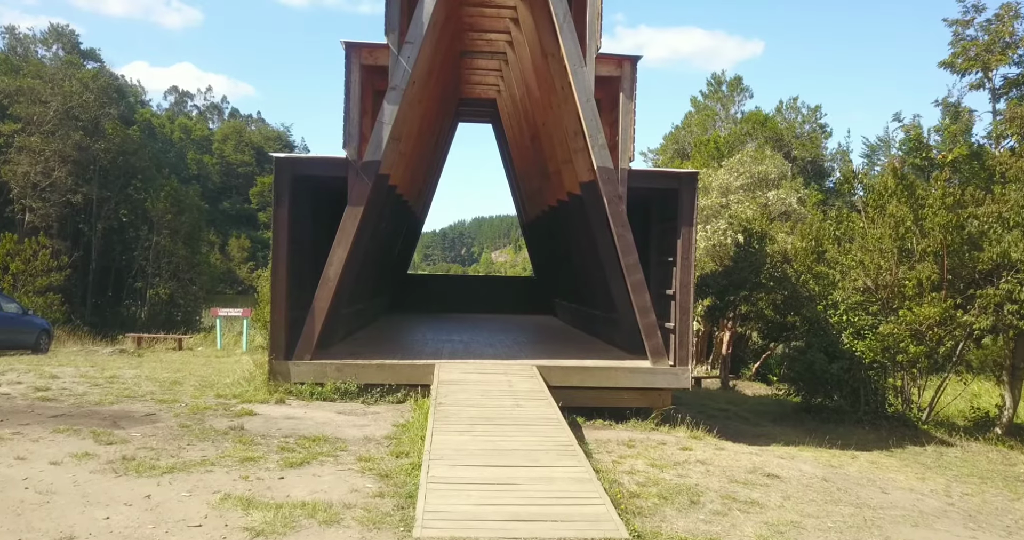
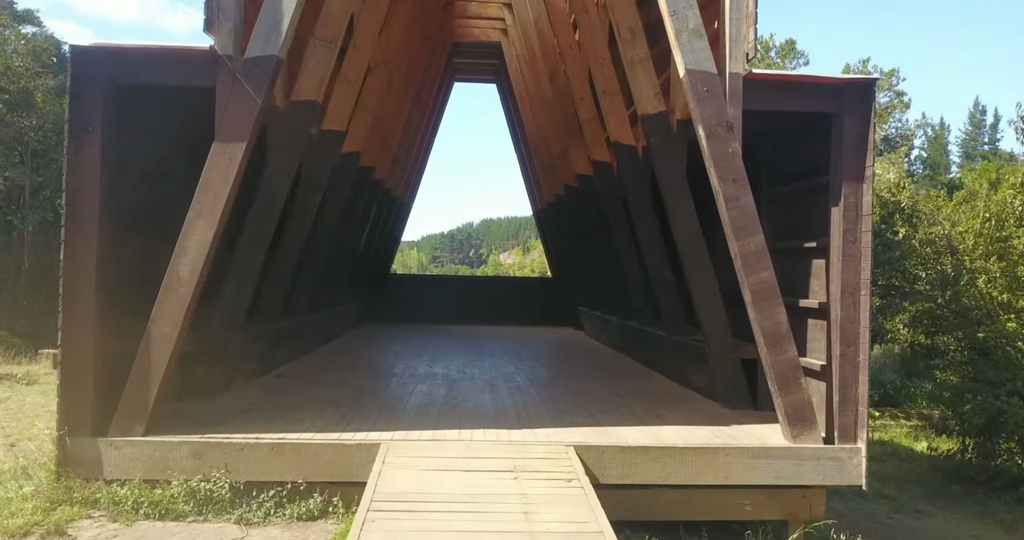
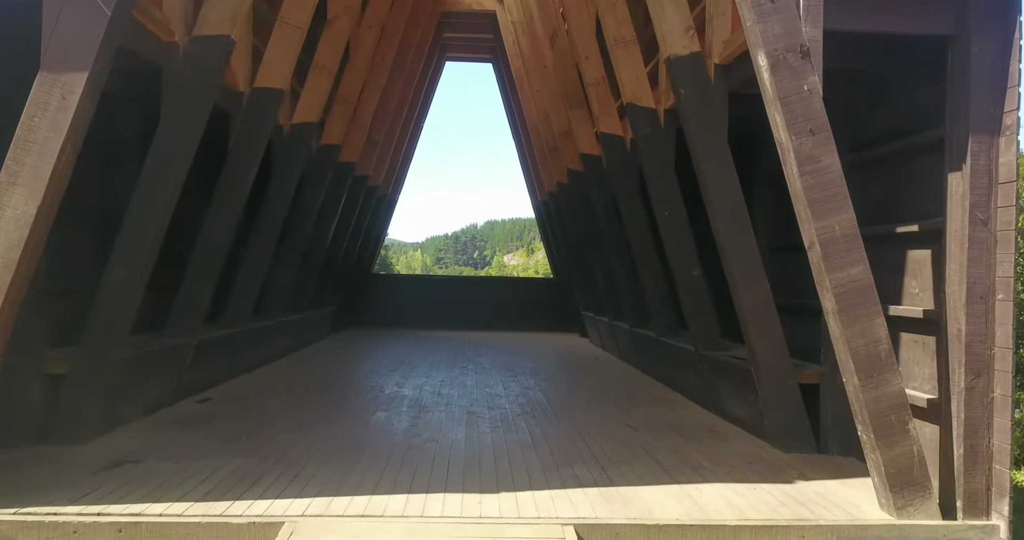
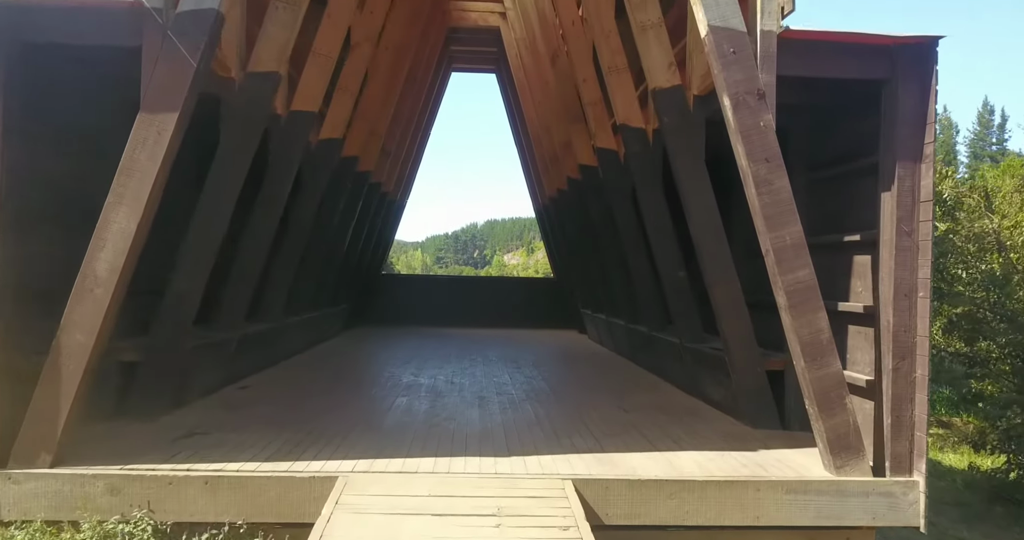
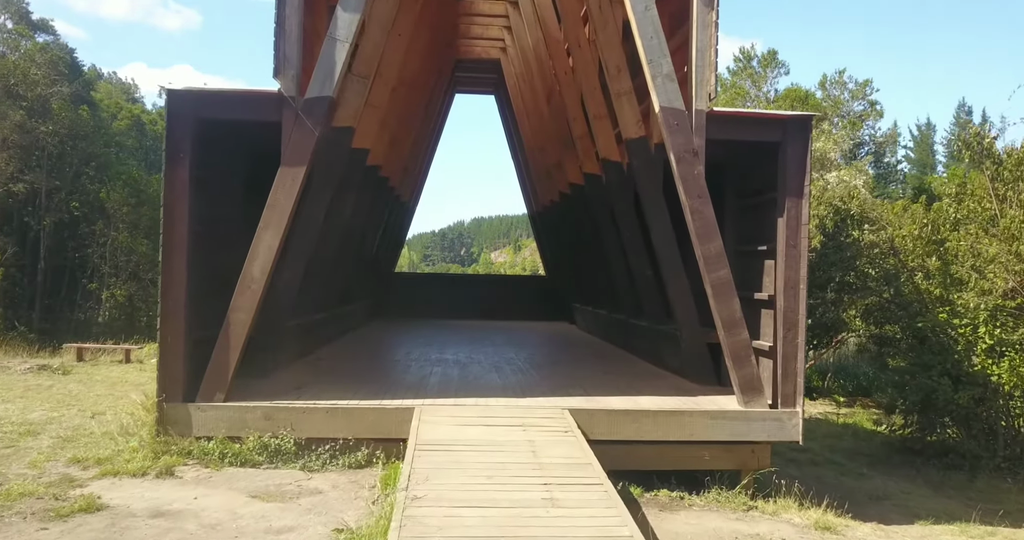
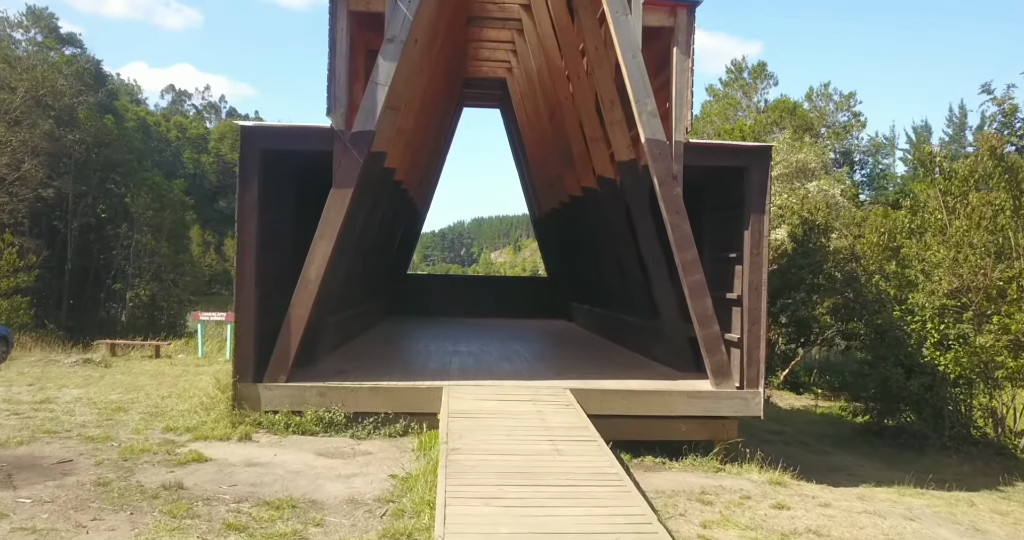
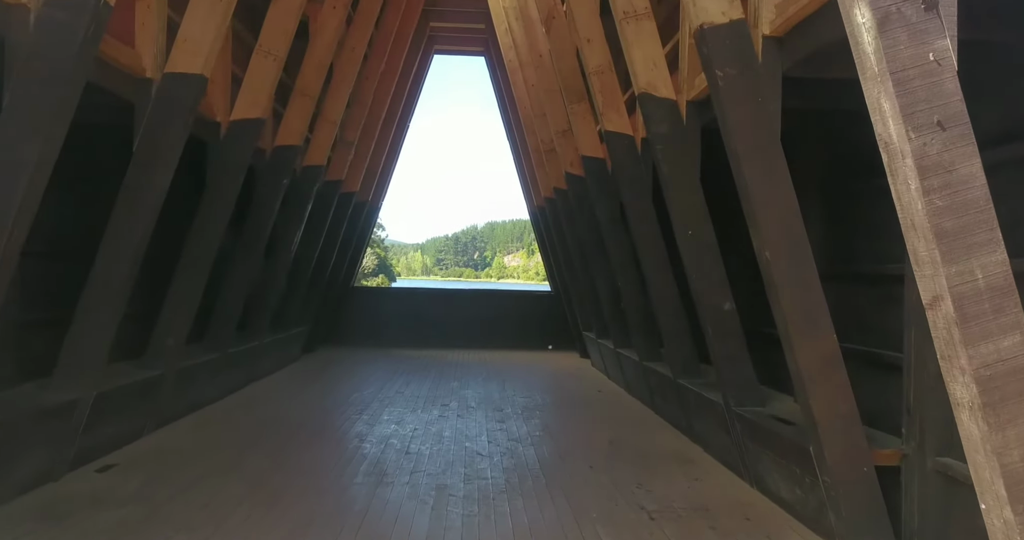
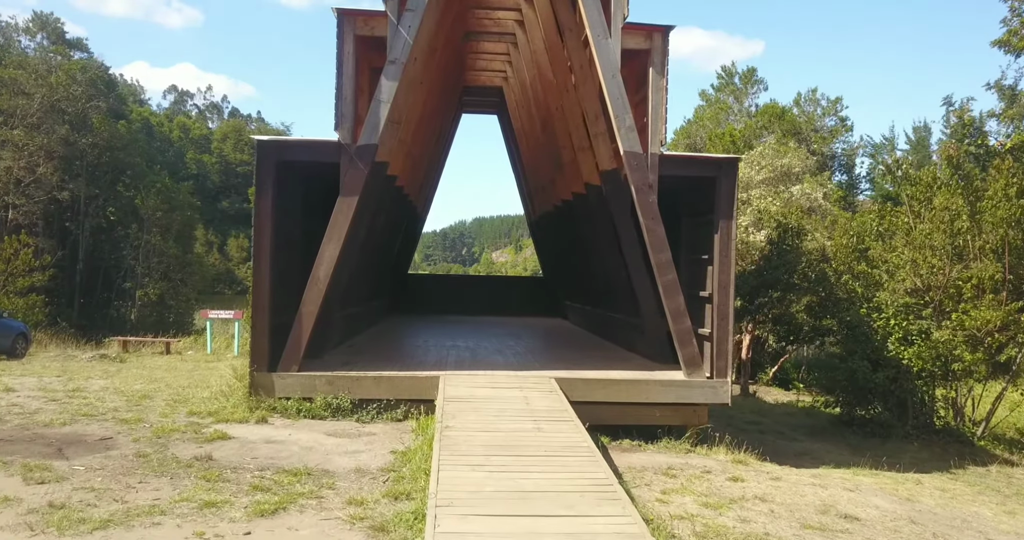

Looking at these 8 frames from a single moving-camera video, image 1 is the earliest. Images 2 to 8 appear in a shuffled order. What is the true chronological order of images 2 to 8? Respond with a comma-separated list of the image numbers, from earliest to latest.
8, 6, 5, 2, 4, 3, 7
